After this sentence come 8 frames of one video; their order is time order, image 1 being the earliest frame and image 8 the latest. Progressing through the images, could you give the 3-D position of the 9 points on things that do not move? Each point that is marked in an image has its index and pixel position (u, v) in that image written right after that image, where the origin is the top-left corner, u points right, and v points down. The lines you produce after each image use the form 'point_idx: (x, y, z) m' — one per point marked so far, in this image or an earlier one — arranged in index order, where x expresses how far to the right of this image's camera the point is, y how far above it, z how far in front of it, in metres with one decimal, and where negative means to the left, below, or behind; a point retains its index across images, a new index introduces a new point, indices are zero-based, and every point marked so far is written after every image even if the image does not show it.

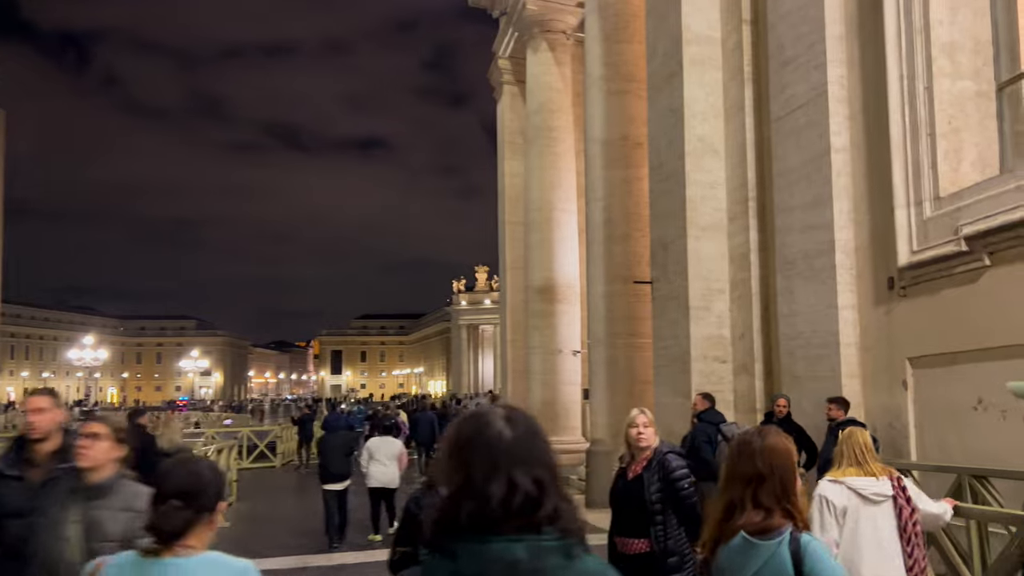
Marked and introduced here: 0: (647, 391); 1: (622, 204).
0: (+2.3, -1.7, +14.7) m
1: (+1.9, +1.4, +15.0) m
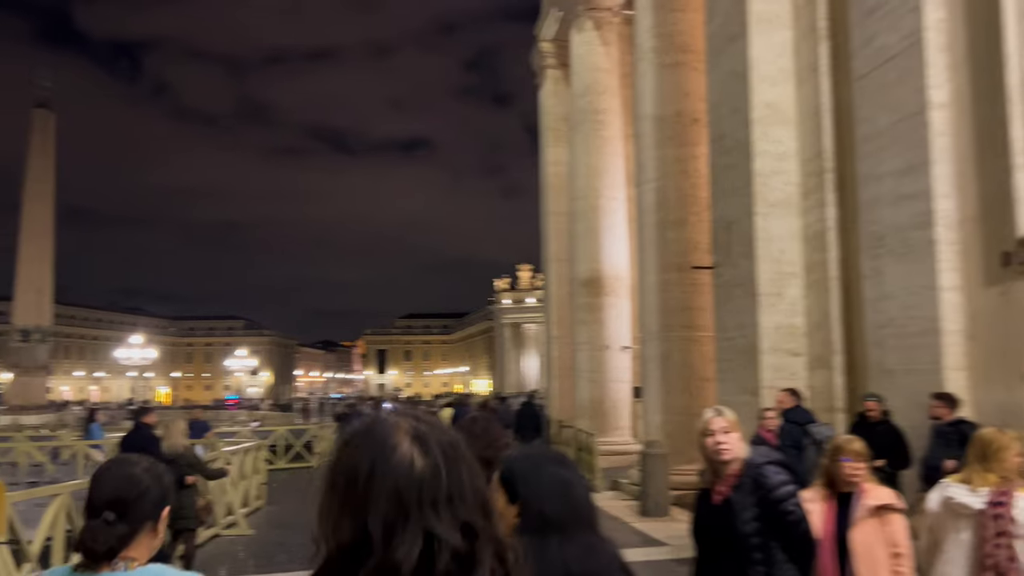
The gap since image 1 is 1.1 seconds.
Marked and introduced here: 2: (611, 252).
0: (+3.0, -1.6, +13.5) m
1: (+2.6, +1.6, +13.8) m
2: (+2.3, +0.8, +19.8) m
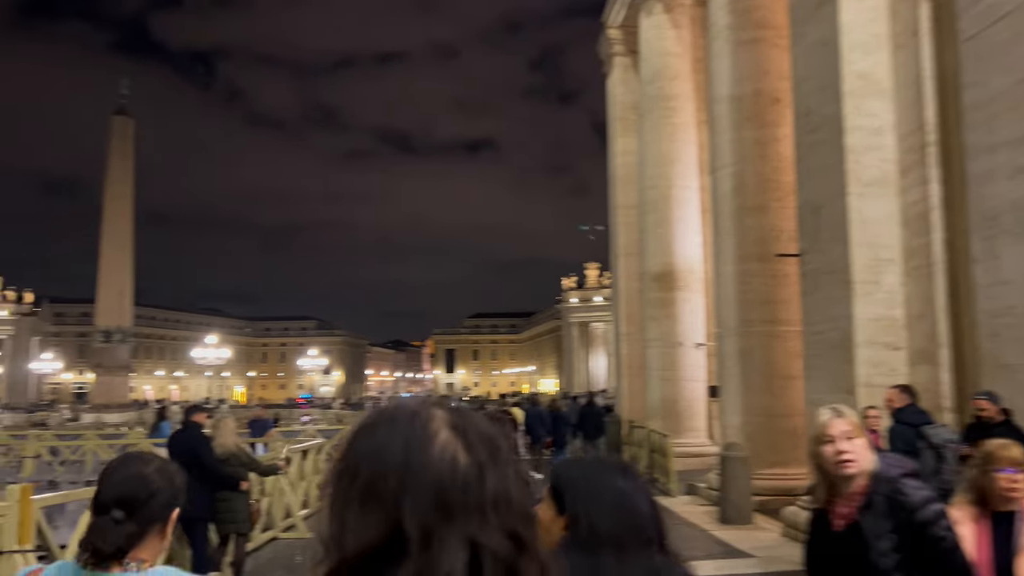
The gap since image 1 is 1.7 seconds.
0: (+4.0, -1.4, +12.6) m
1: (+3.7, +1.8, +13.0) m
2: (+3.8, +1.0, +18.9) m
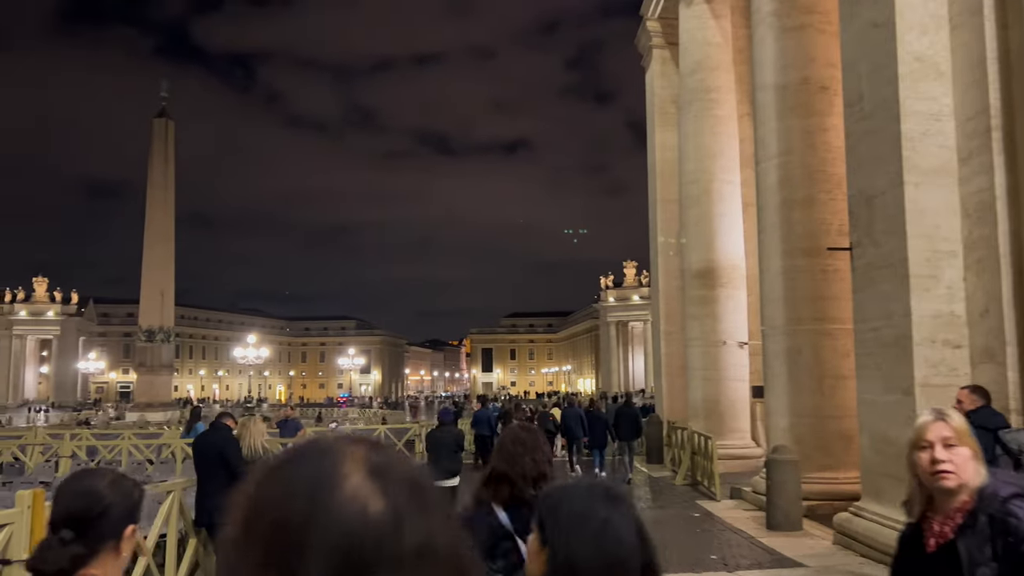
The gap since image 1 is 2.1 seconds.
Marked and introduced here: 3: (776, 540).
0: (+4.6, -1.4, +12.1) m
1: (+4.2, +1.8, +12.5) m
2: (+4.6, +1.0, +18.4) m
3: (+3.1, -3.0, +10.1) m
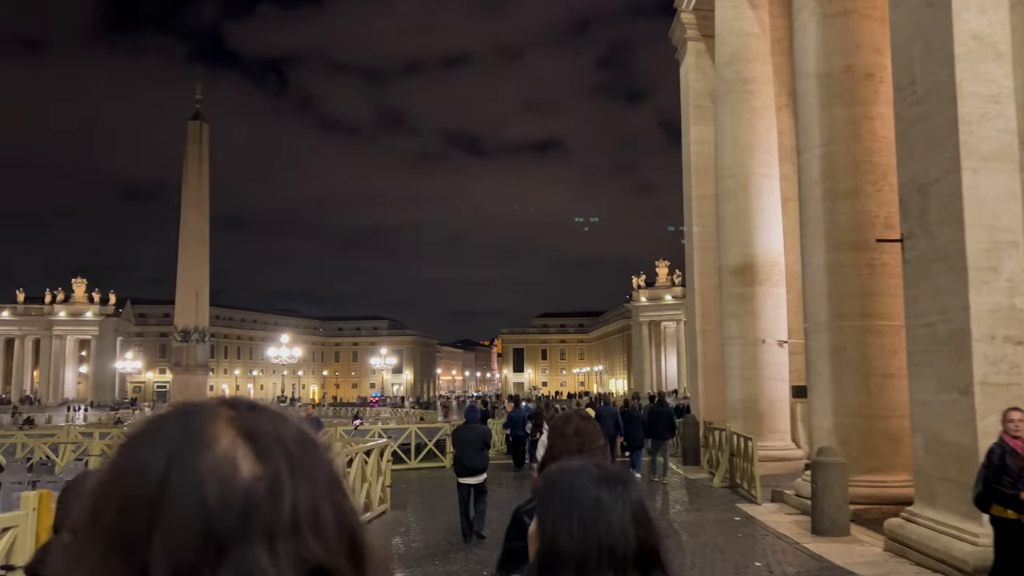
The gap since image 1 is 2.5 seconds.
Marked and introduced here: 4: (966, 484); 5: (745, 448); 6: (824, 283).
0: (+5.0, -1.3, +11.6) m
1: (+4.6, +1.9, +12.0) m
2: (+5.2, +1.1, +17.9) m
3: (+3.5, -2.9, +9.7) m
4: (+4.1, -1.8, +7.9) m
5: (+3.9, -2.7, +14.6) m
6: (+4.4, +0.1, +12.1) m
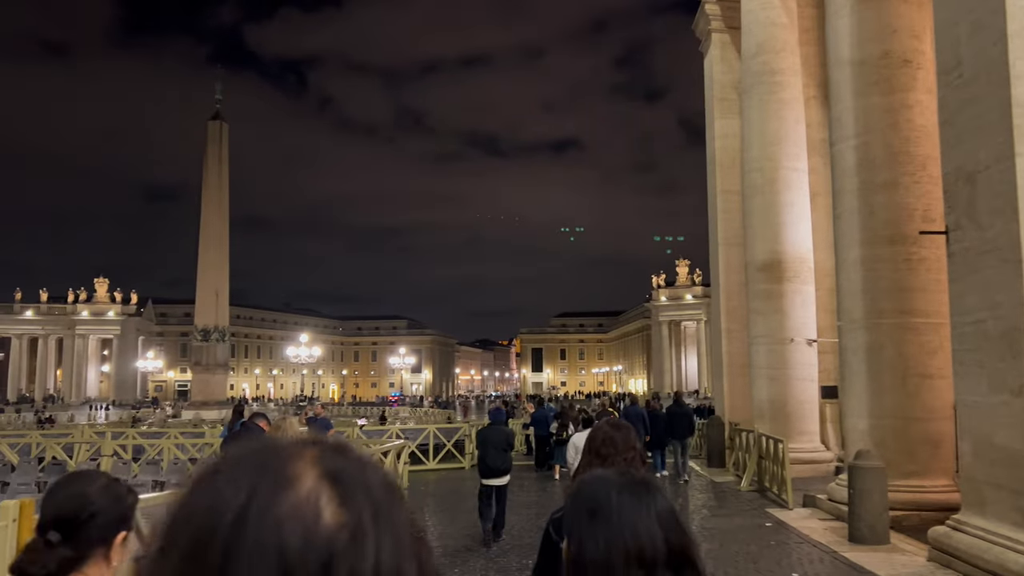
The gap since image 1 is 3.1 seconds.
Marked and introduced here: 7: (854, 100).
0: (+5.3, -1.3, +11.0) m
1: (+4.9, +1.9, +11.5) m
2: (+5.7, +1.1, +17.3) m
3: (+3.7, -2.8, +9.2) m
4: (+4.3, -1.7, +7.4) m
5: (+4.3, -2.6, +14.1) m
6: (+4.6, +0.1, +11.6) m
7: (+4.6, +2.5, +11.8) m
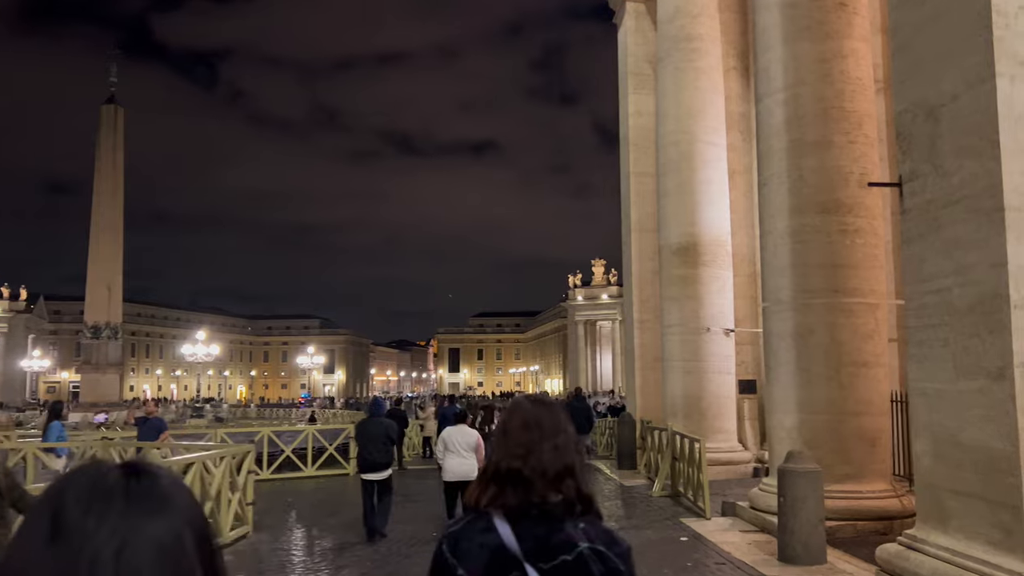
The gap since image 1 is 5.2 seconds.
0: (+3.9, -1.0, +9.6) m
1: (+3.5, +2.2, +10.0) m
2: (+3.7, +1.4, +15.9) m
3: (+2.5, -2.5, +7.6) m
4: (+3.3, -1.4, +5.8) m
5: (+2.6, -2.3, +12.5) m
6: (+3.2, +0.4, +10.0) m
7: (+3.2, +2.8, +10.2) m
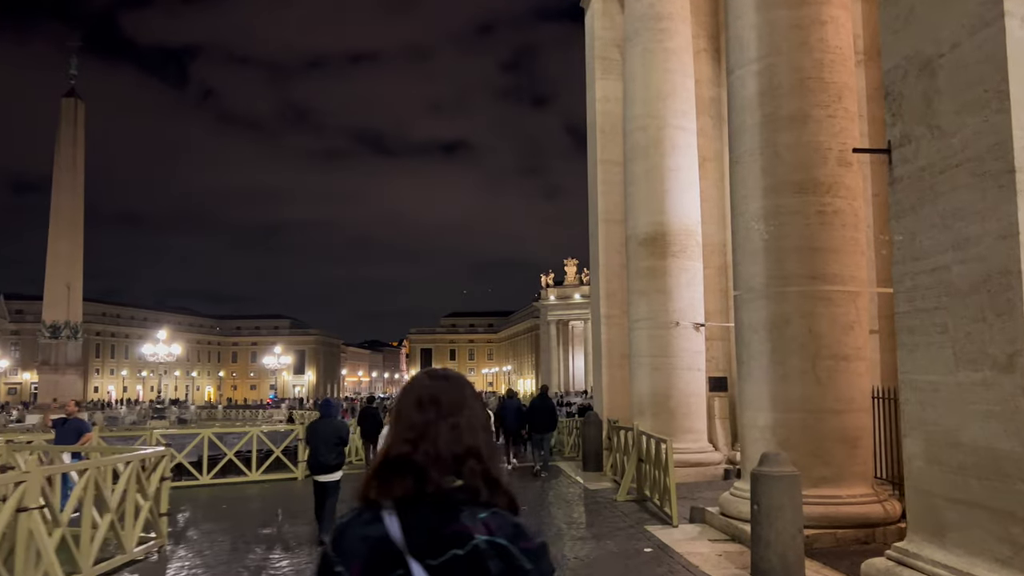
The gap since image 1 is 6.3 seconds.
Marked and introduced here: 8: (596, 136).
0: (+3.4, -0.8, +8.8) m
1: (+3.0, +2.4, +9.2) m
2: (+2.9, +1.5, +15.1) m
3: (+2.0, -2.4, +6.7) m
4: (+2.8, -1.3, +5.0) m
5: (+1.9, -2.2, +11.6) m
6: (+2.7, +0.5, +9.2) m
7: (+2.7, +3.0, +9.4) m
8: (+1.9, +3.4, +19.1) m
